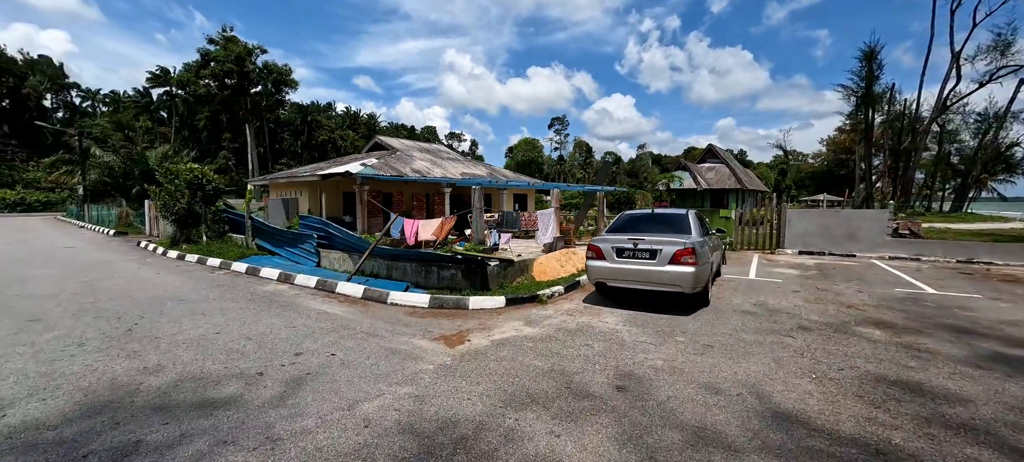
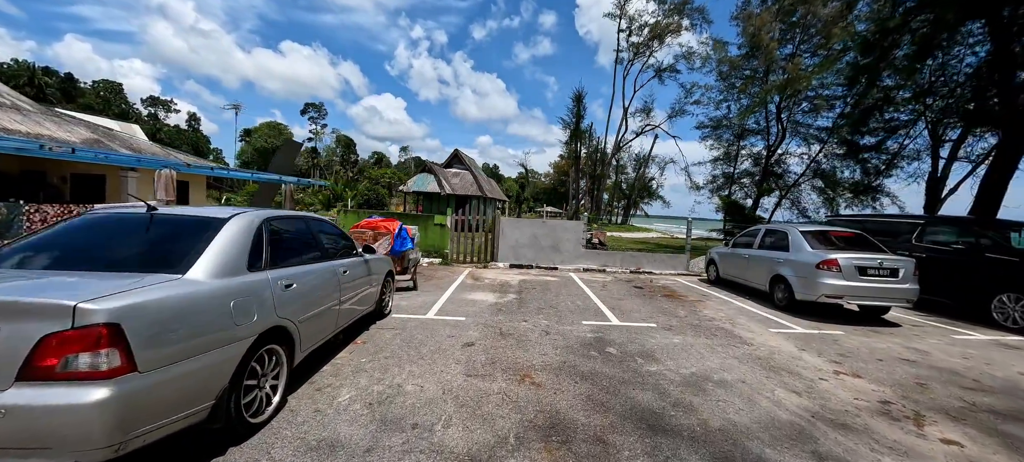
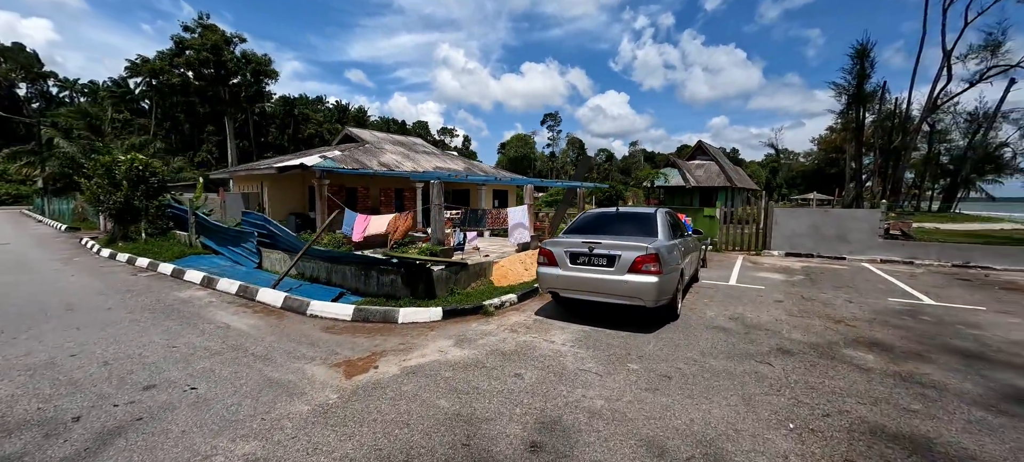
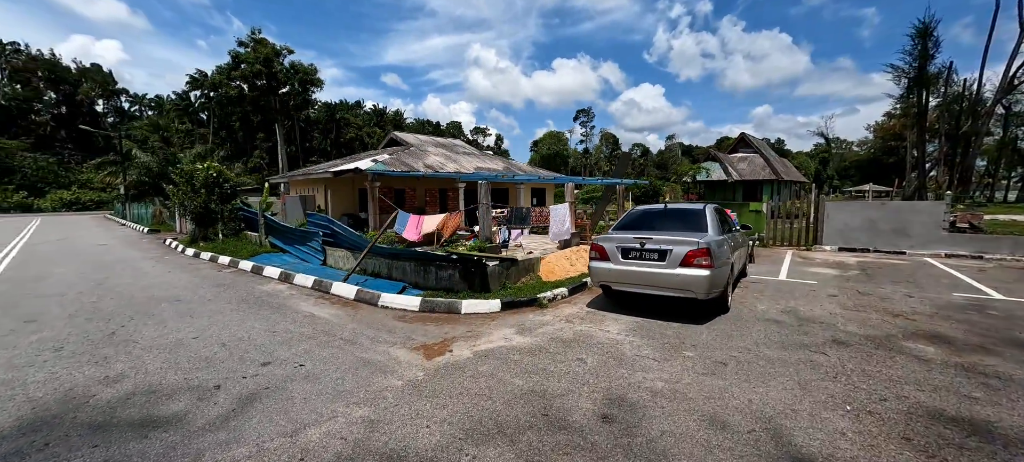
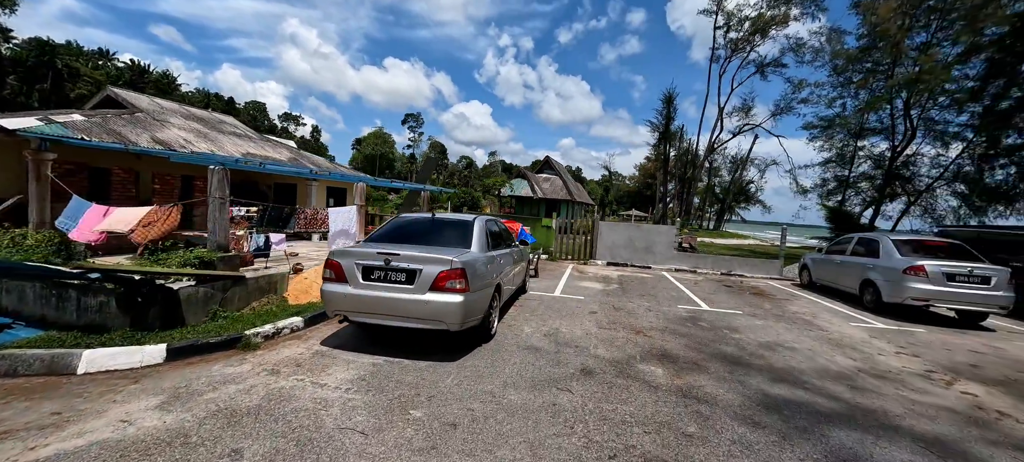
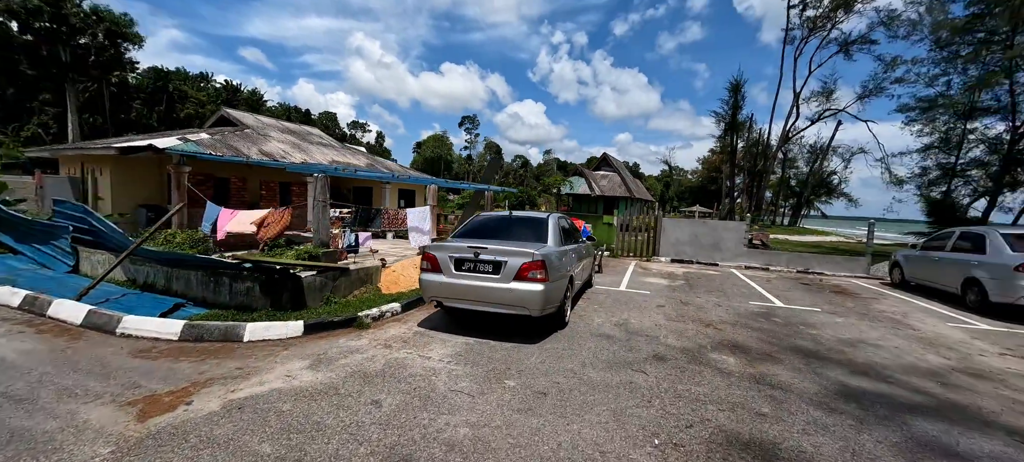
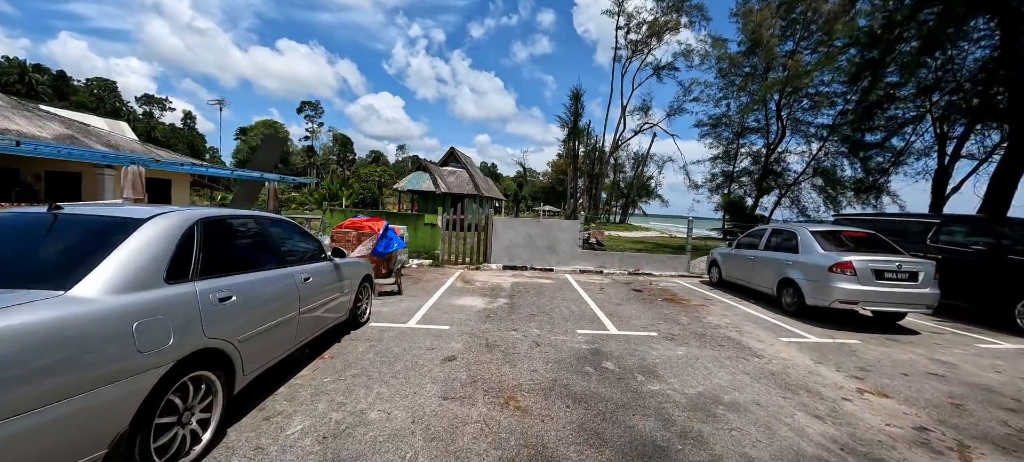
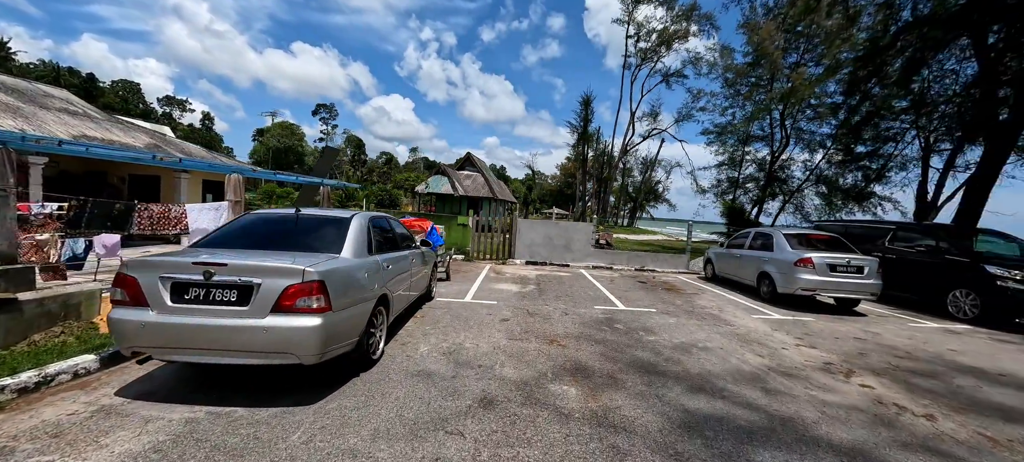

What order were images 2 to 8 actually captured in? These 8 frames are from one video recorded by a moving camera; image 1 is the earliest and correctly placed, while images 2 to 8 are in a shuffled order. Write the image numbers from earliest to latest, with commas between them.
4, 3, 6, 5, 8, 2, 7
